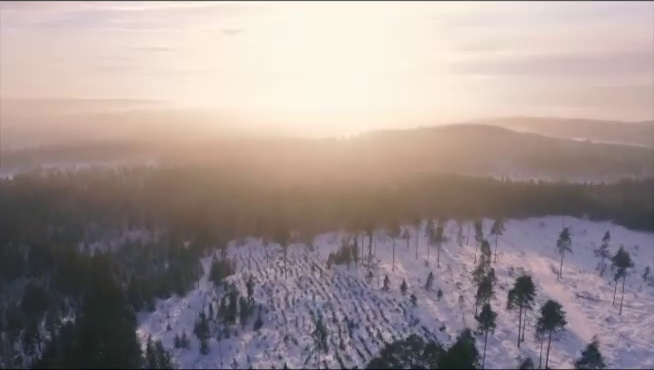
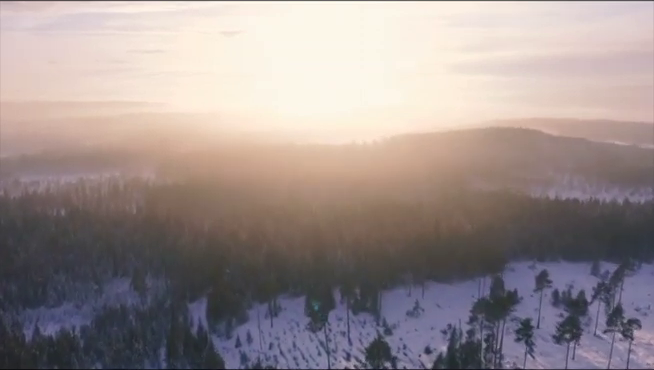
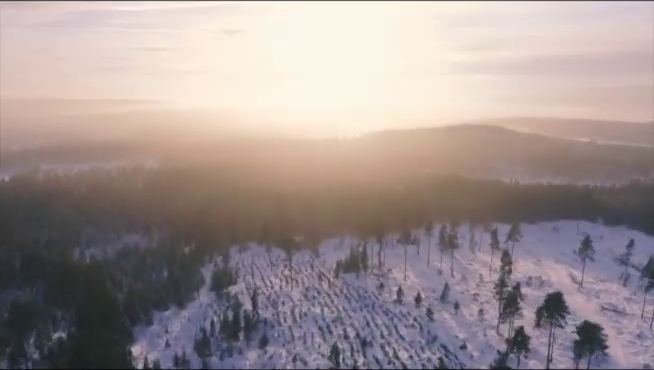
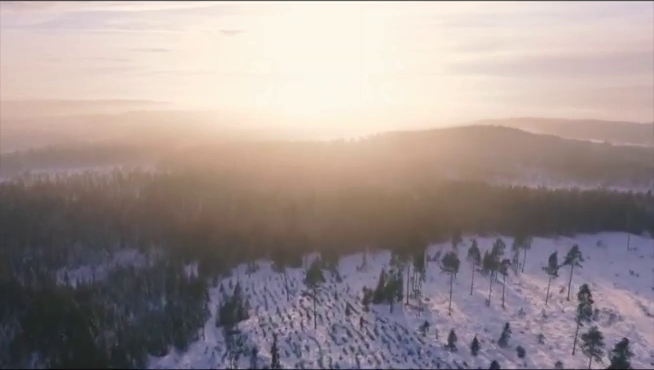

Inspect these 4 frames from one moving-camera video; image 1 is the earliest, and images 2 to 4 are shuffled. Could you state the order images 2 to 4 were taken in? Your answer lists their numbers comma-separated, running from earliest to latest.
3, 4, 2
